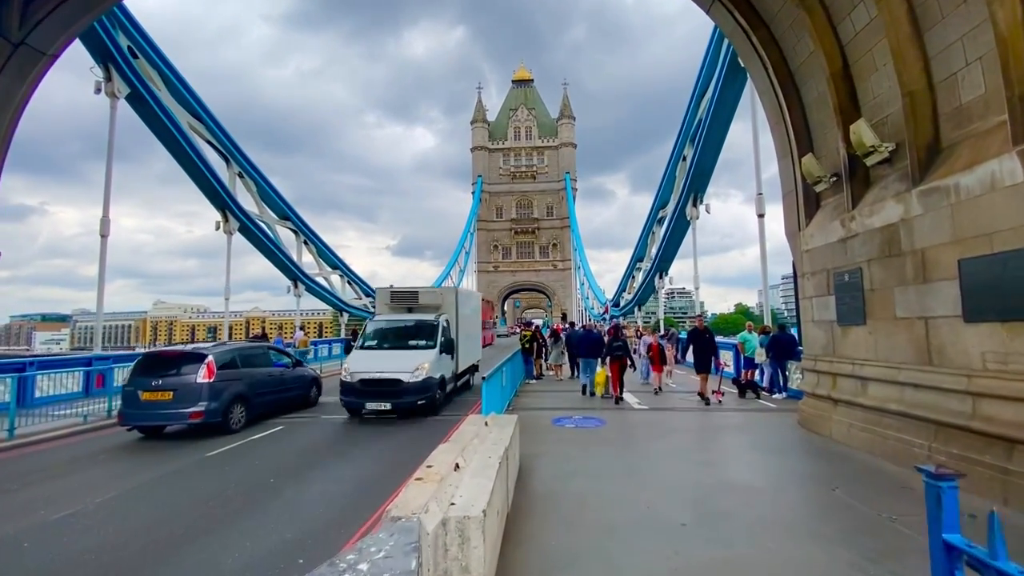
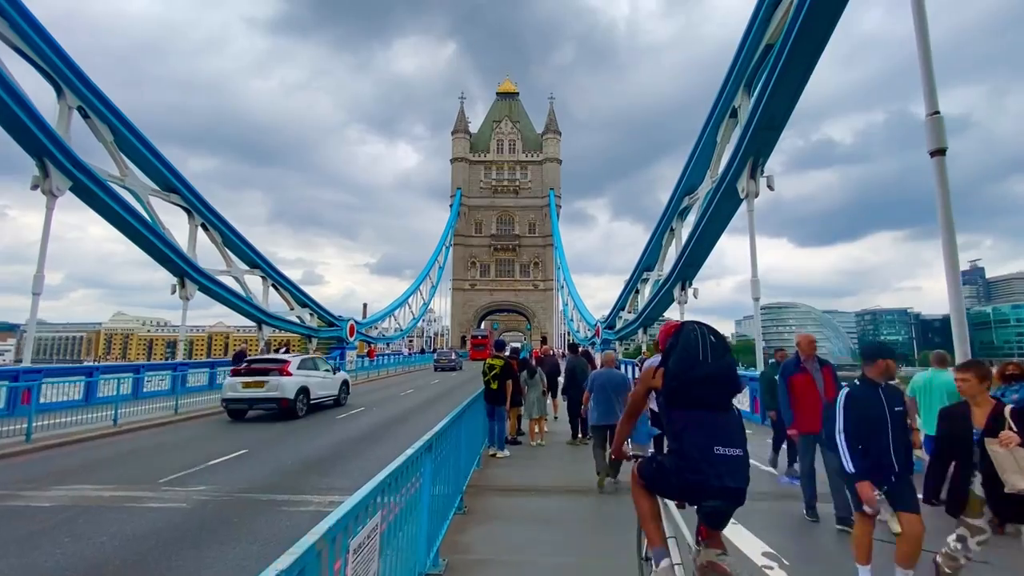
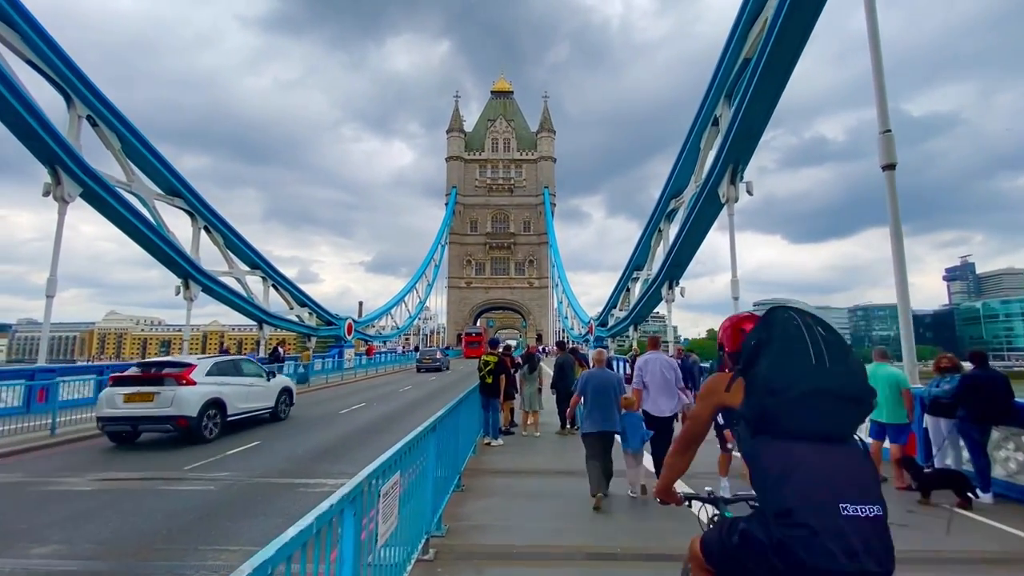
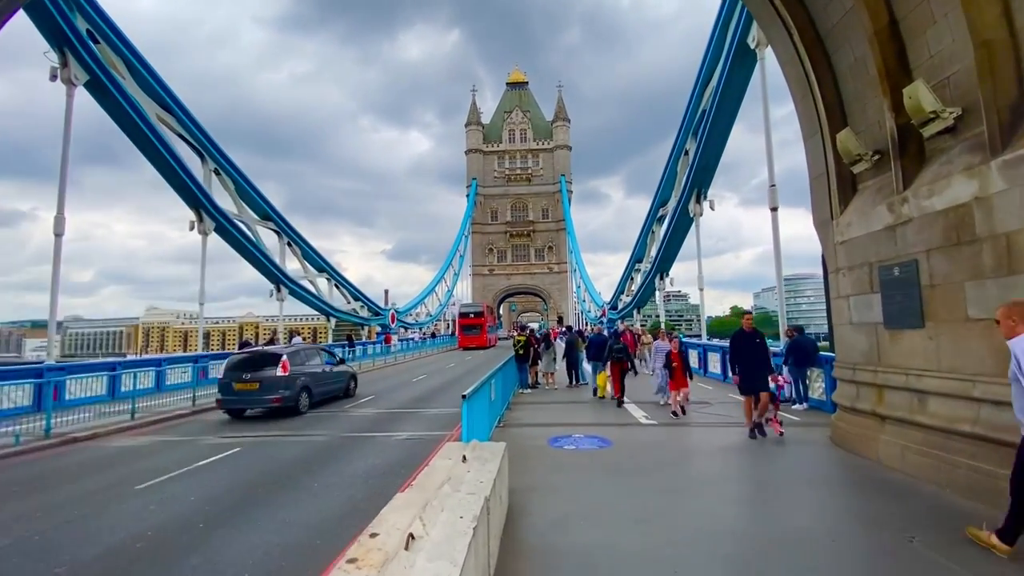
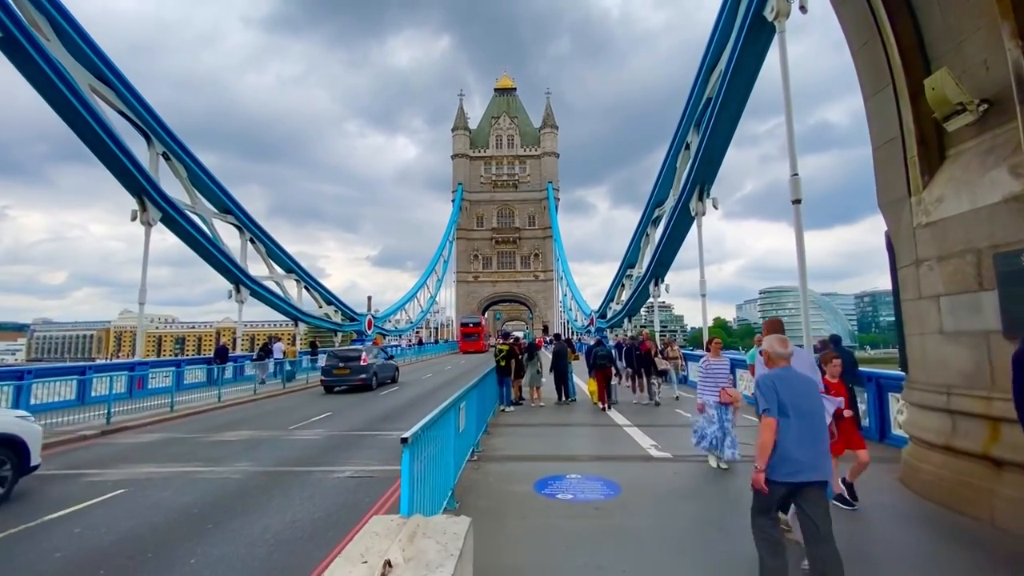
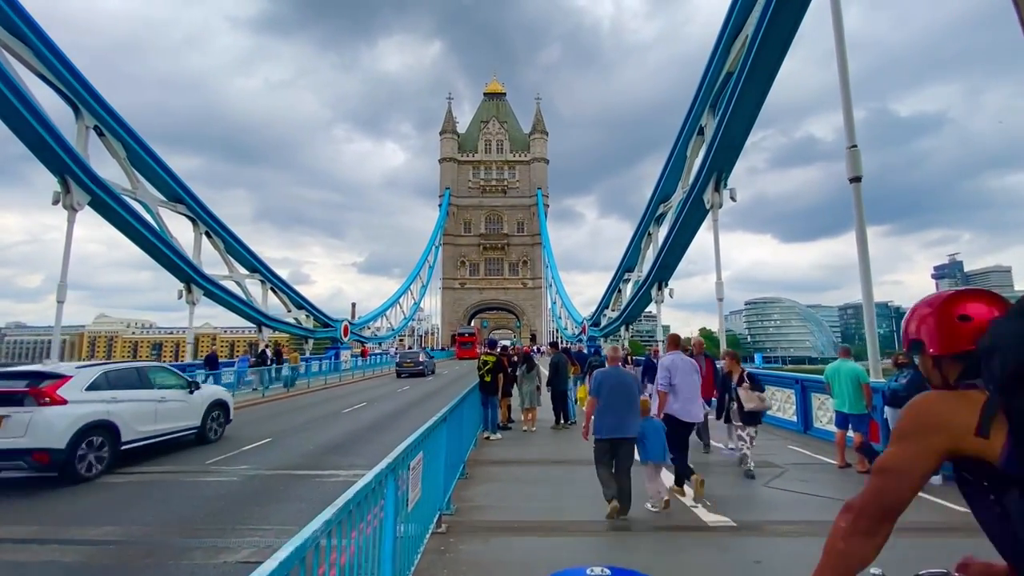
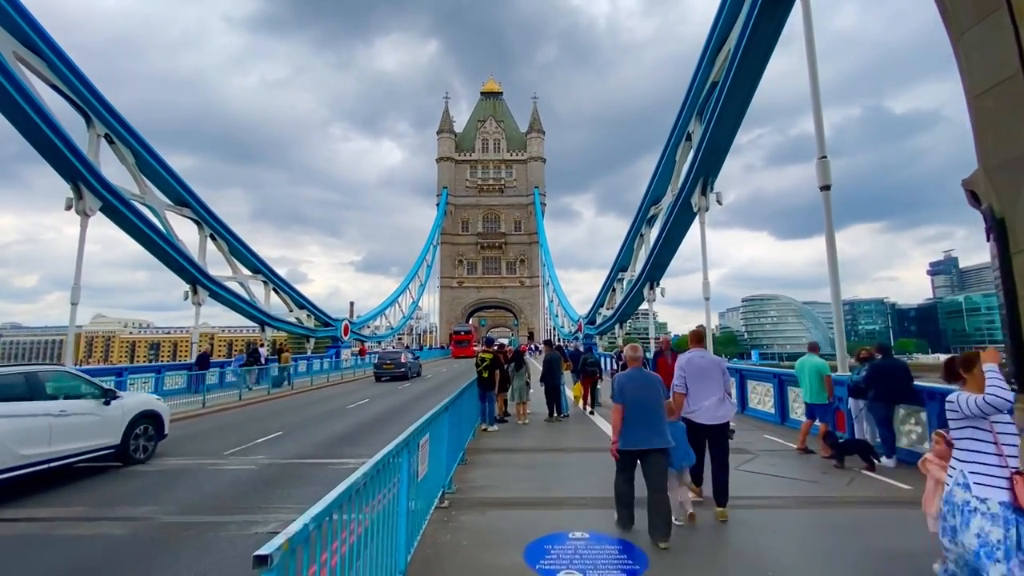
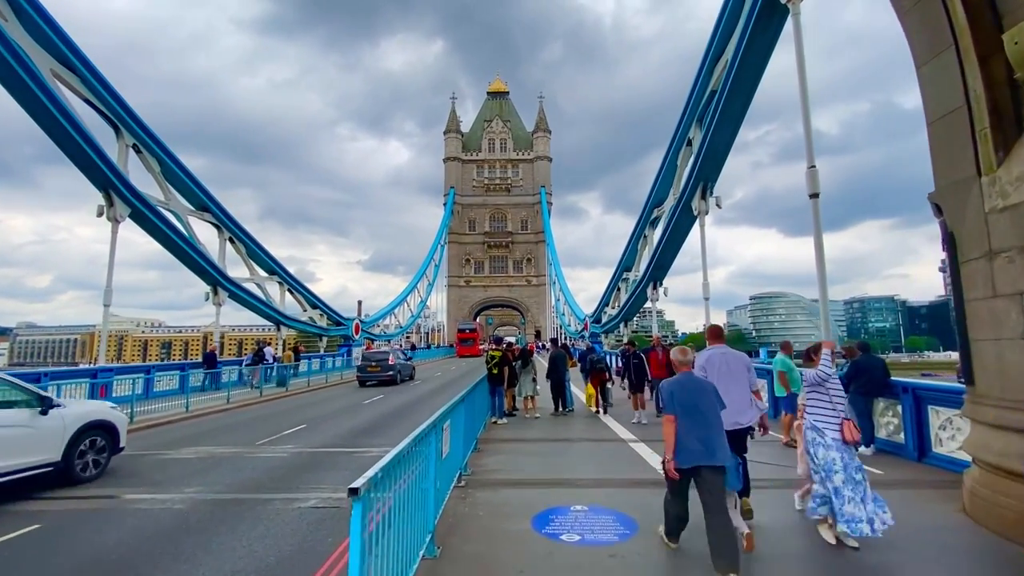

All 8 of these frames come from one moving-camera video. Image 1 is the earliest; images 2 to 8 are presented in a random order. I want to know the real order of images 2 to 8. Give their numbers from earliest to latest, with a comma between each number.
4, 5, 8, 7, 6, 3, 2
